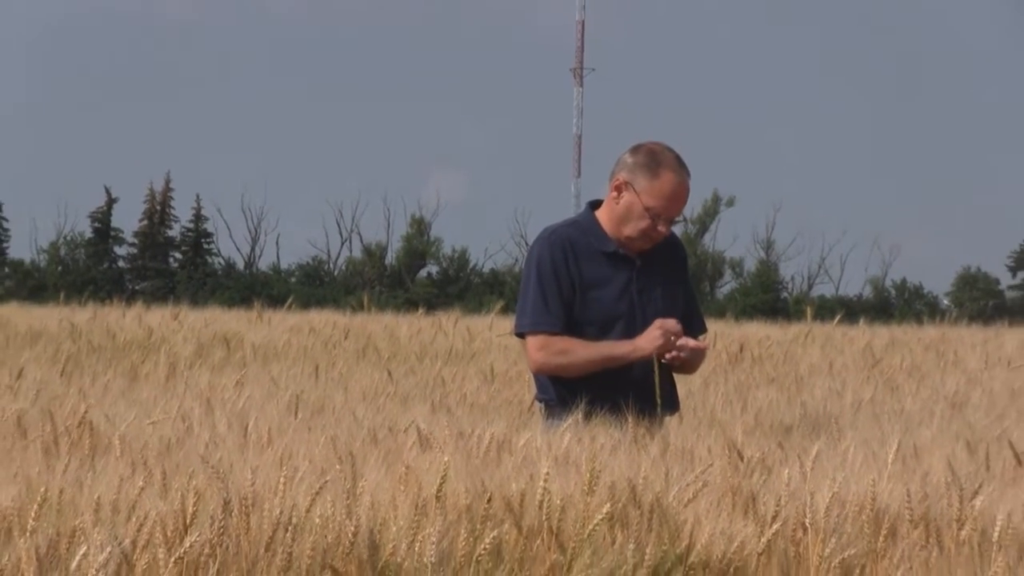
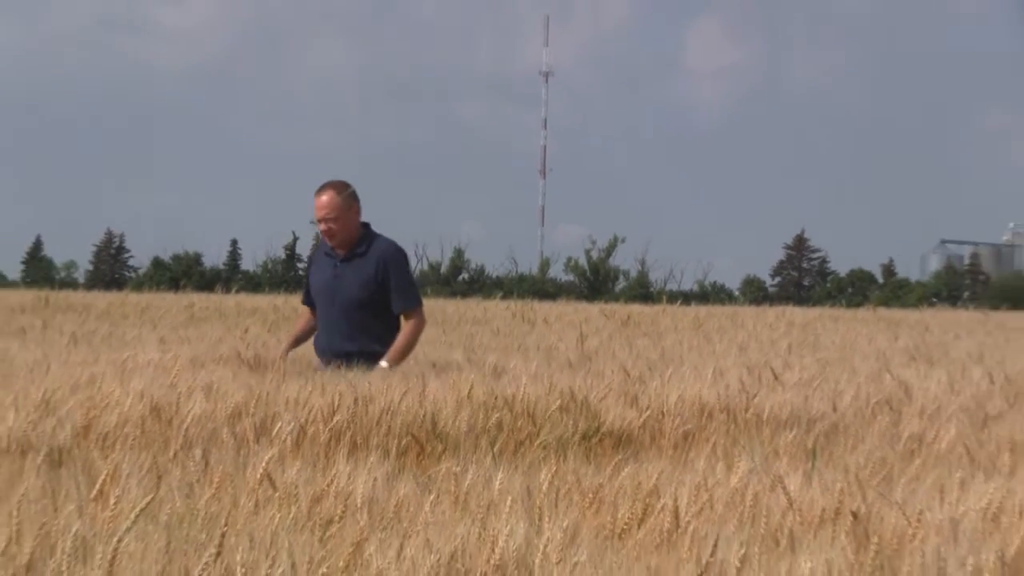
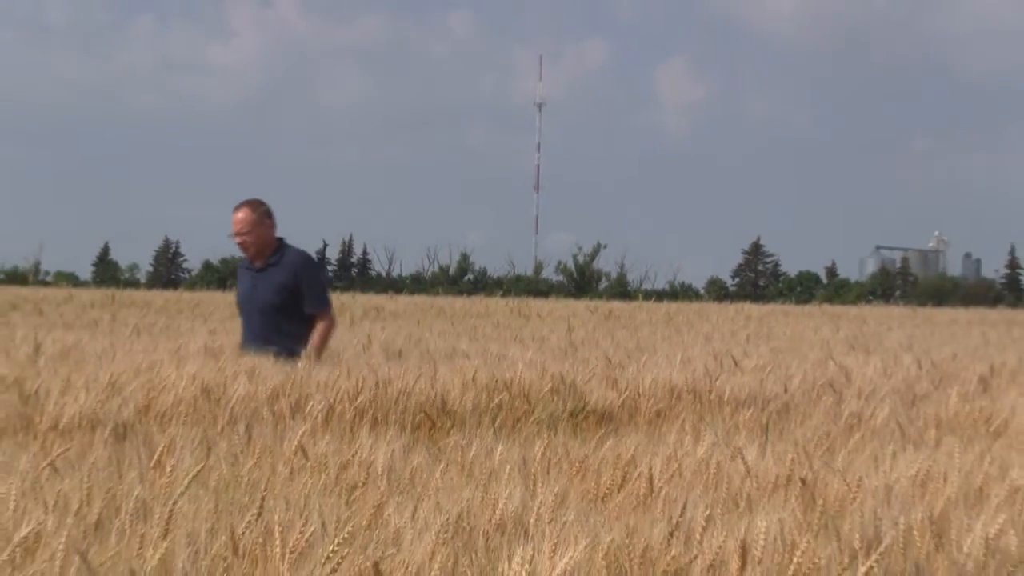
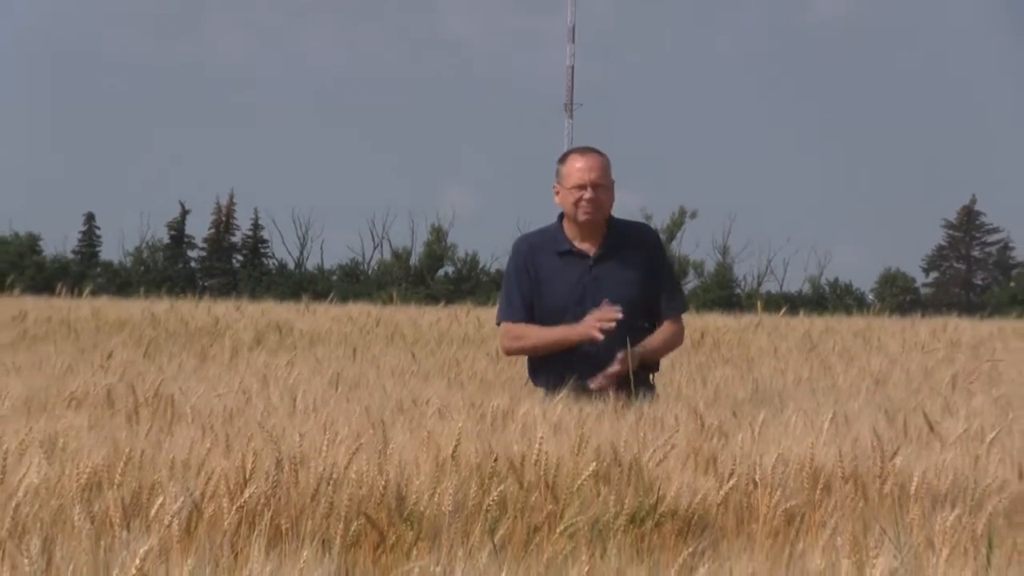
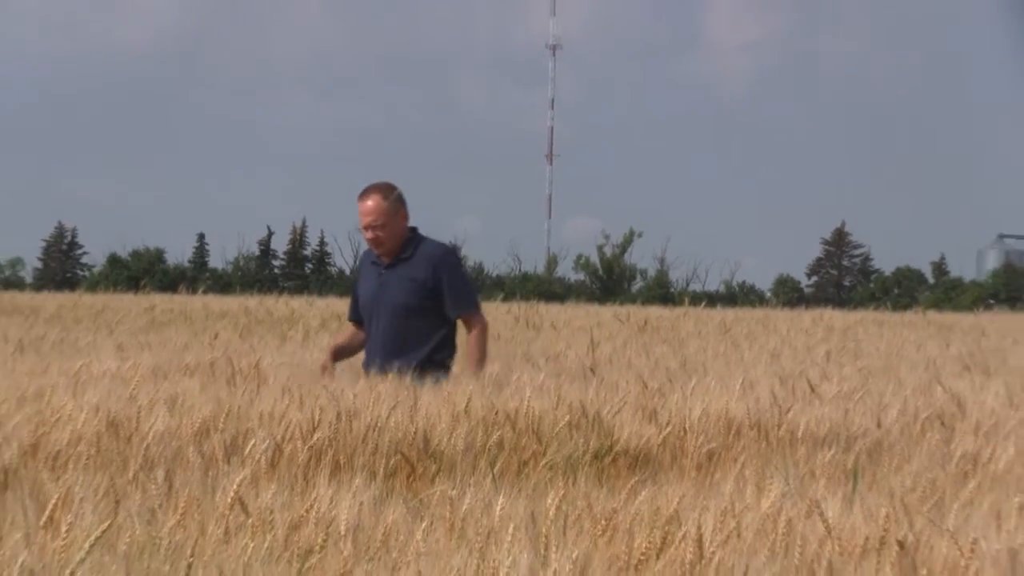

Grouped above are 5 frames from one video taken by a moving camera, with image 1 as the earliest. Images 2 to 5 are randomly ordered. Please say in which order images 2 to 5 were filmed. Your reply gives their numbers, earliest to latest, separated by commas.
4, 5, 2, 3
